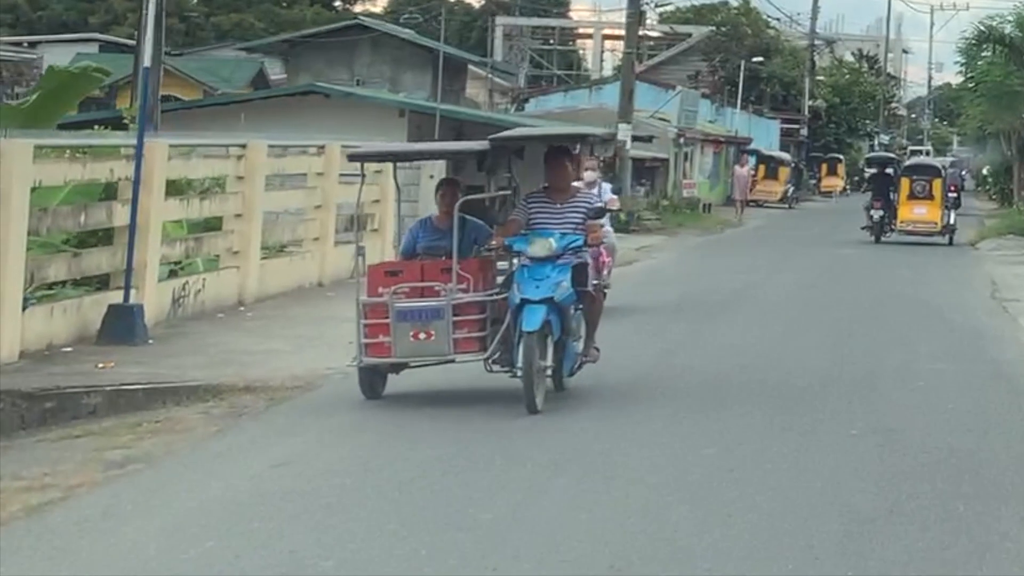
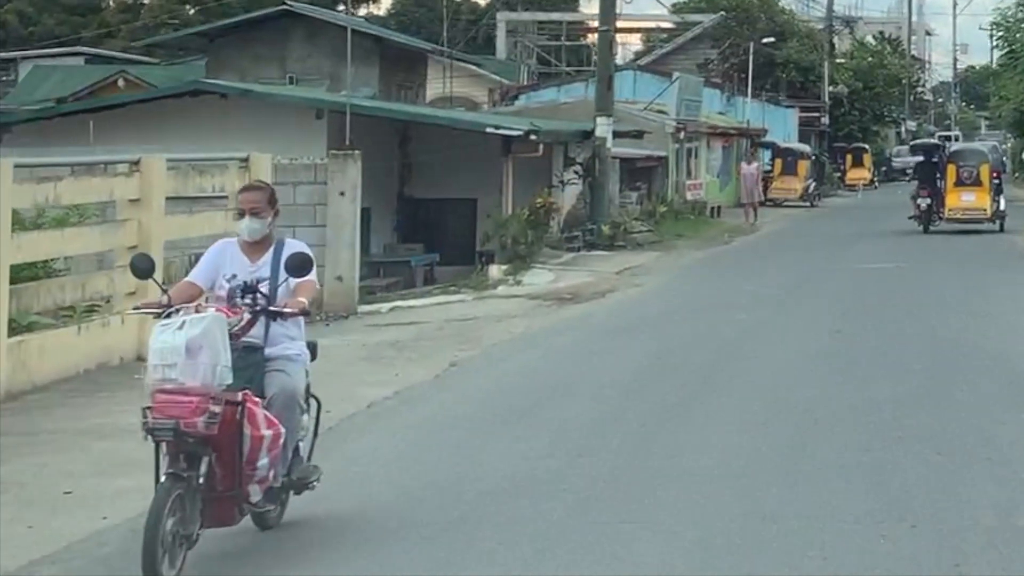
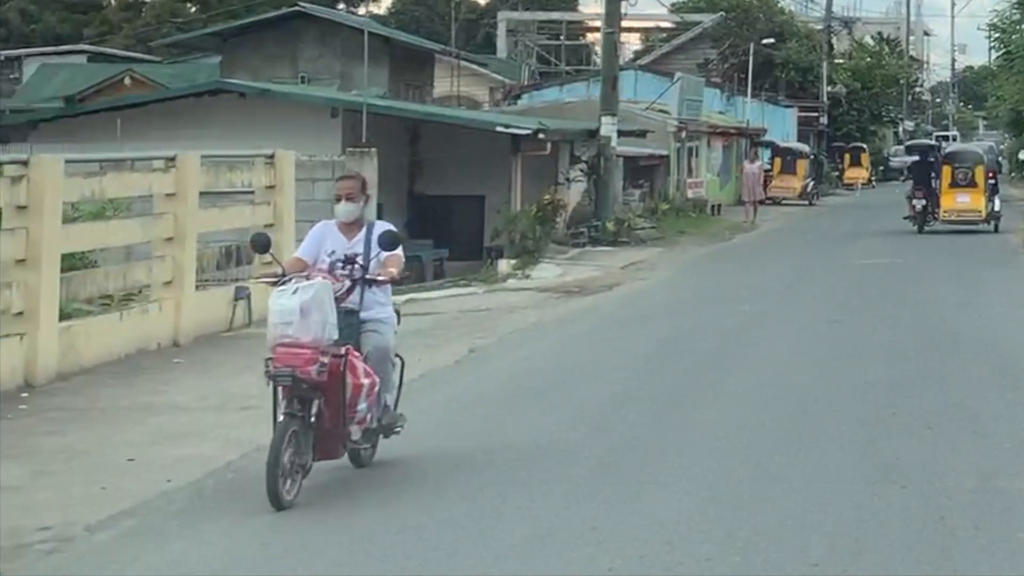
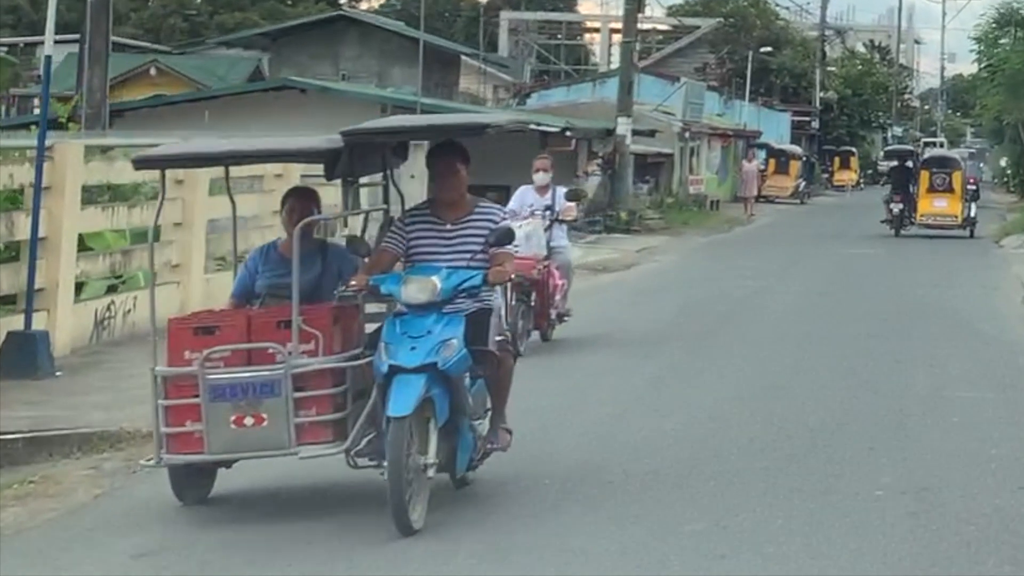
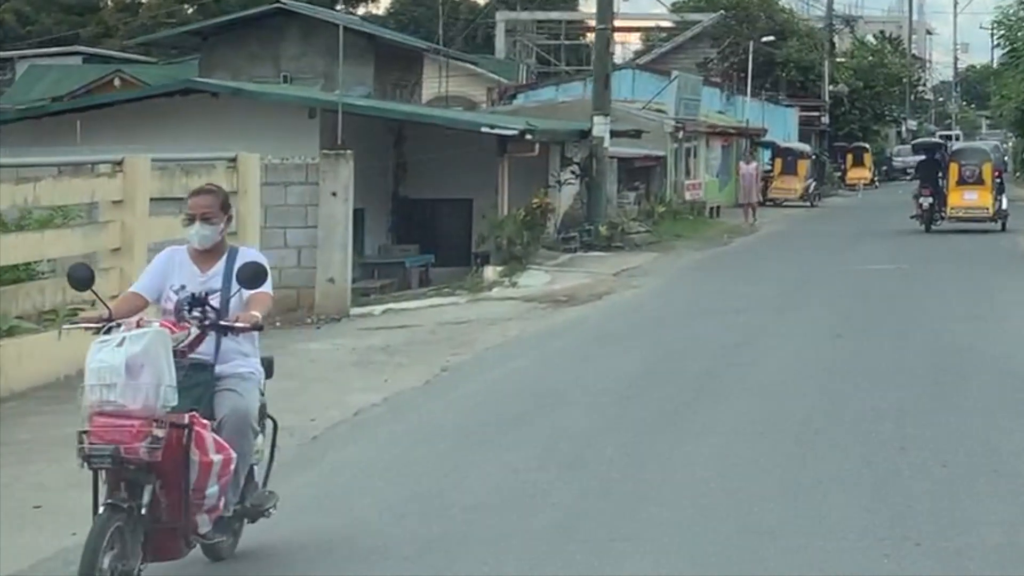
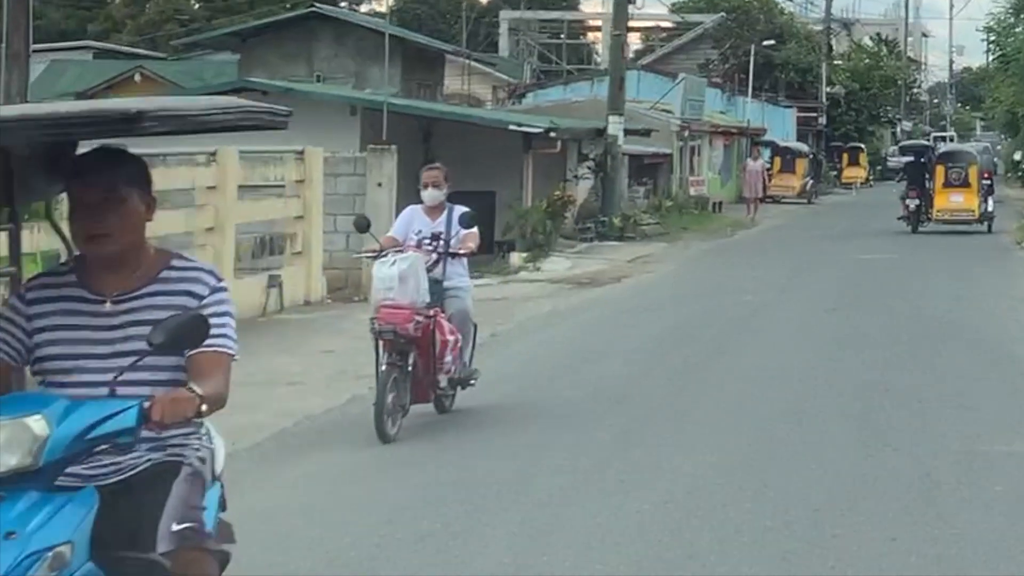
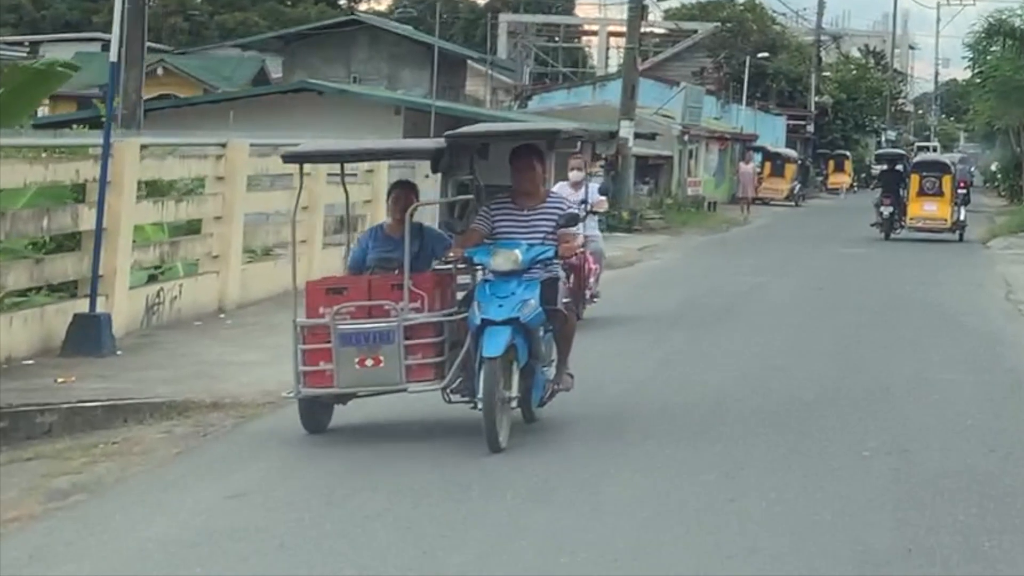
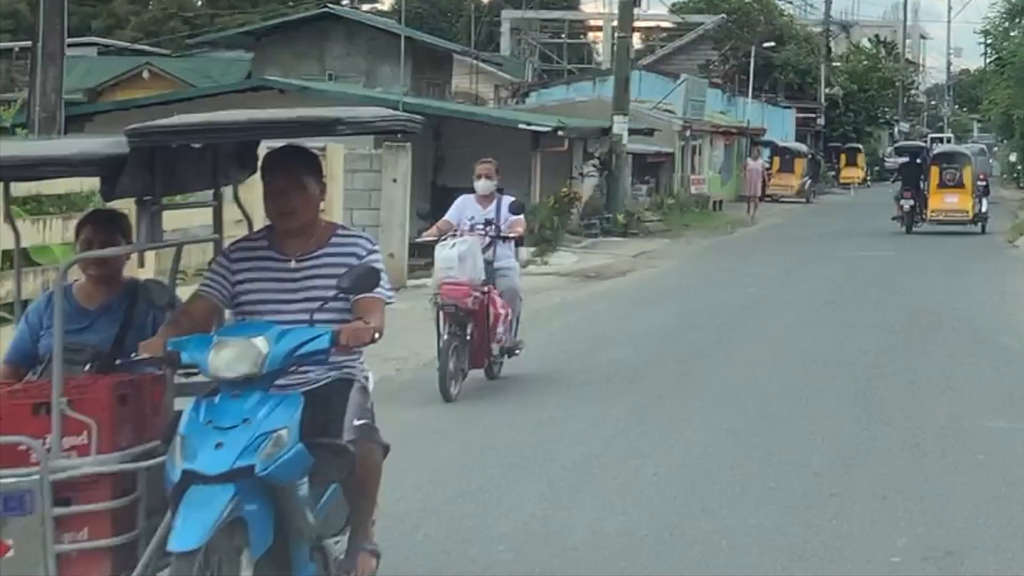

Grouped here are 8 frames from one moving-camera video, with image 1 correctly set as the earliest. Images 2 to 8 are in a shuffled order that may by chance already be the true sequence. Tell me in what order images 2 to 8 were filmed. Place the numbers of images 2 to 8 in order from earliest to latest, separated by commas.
7, 4, 8, 6, 3, 2, 5
